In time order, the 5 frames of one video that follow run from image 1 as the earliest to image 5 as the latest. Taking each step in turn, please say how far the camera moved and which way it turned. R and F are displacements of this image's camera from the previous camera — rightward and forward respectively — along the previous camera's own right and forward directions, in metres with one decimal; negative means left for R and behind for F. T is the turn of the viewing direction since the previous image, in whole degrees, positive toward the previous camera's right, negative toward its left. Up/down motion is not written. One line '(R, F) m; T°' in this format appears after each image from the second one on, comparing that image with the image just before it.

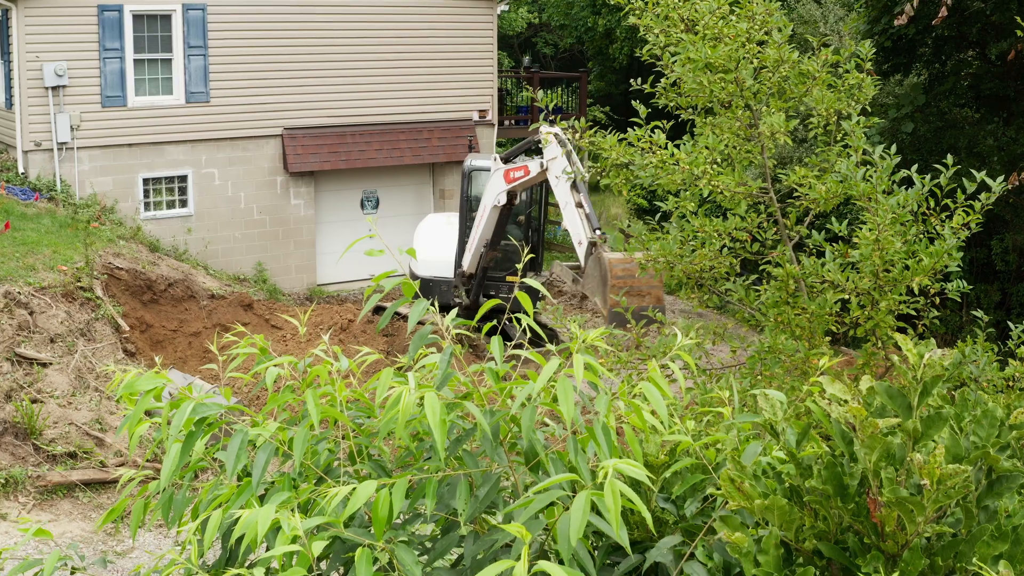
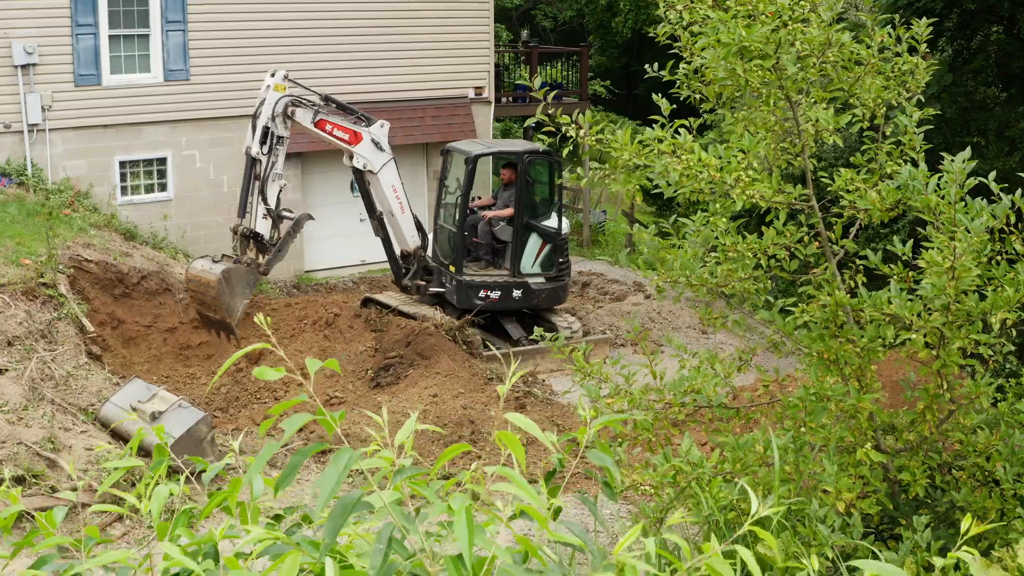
(0.0, +1.0) m; 0°
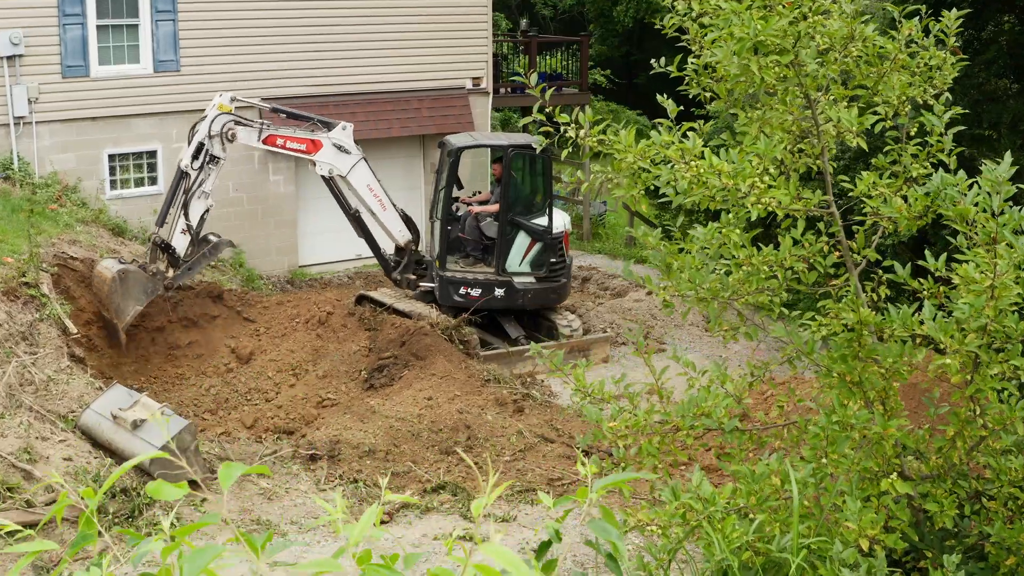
(0.0, +0.4) m; 0°
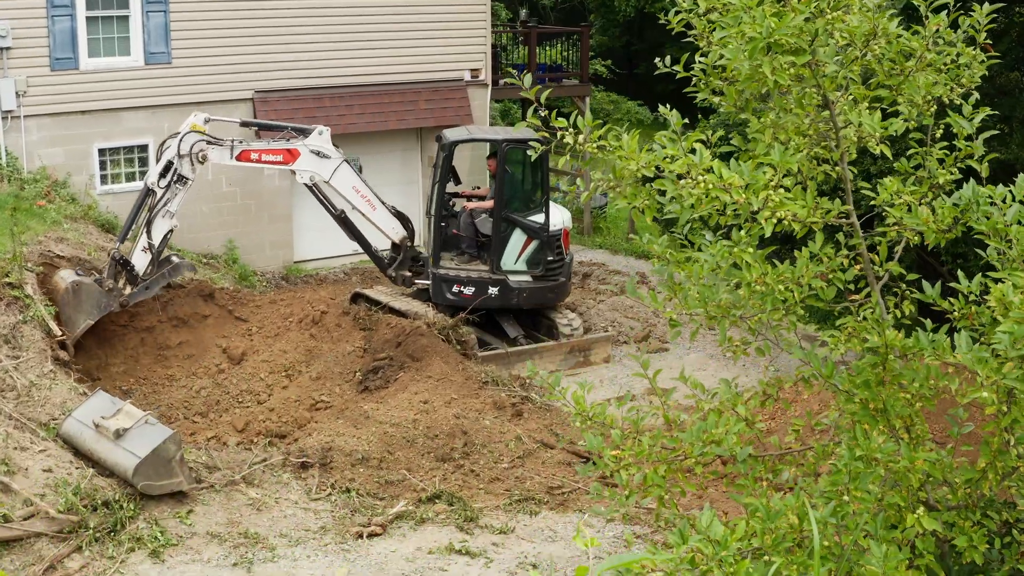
(0.0, +0.4) m; 0°
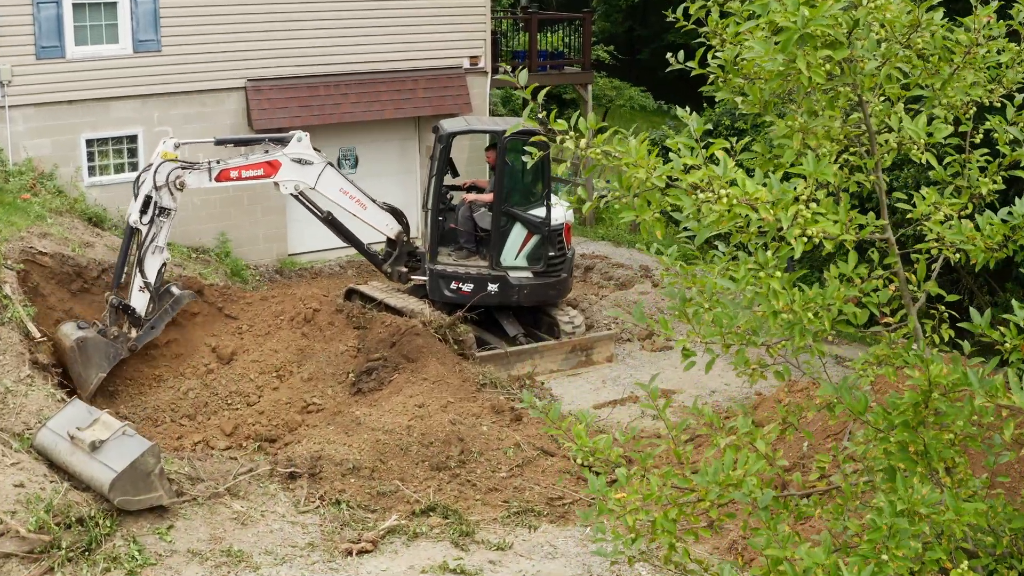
(0.0, +0.5) m; 0°
